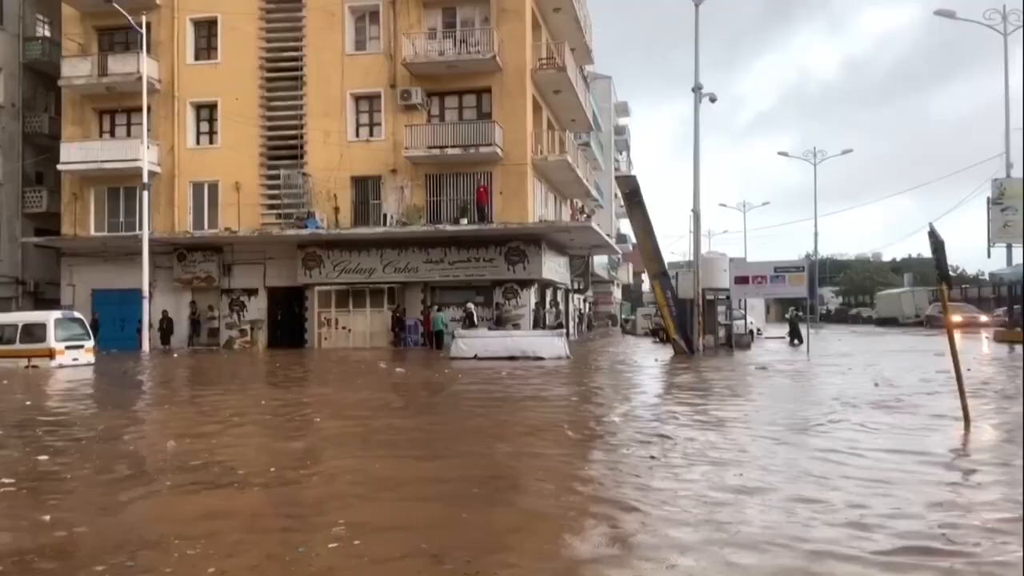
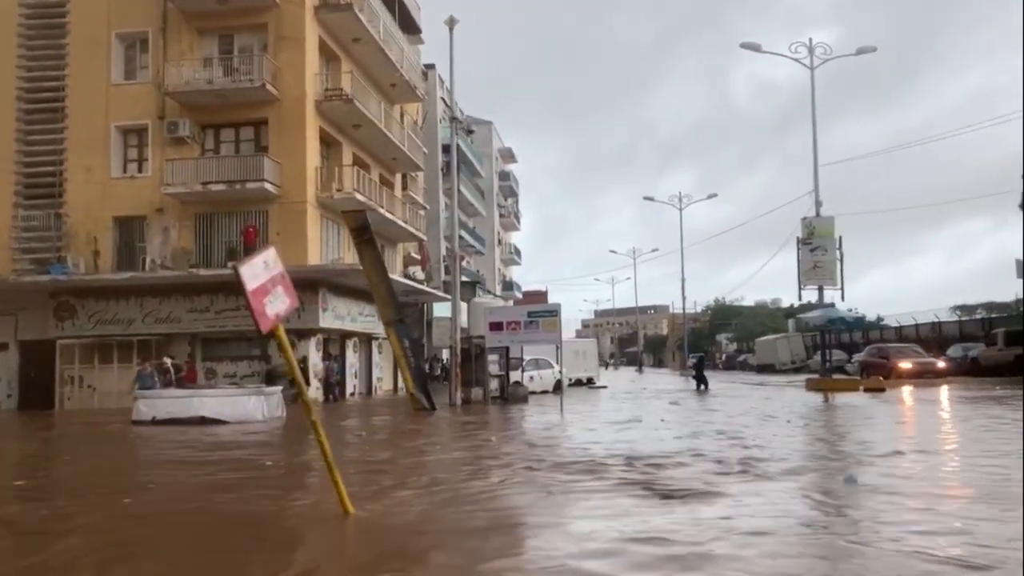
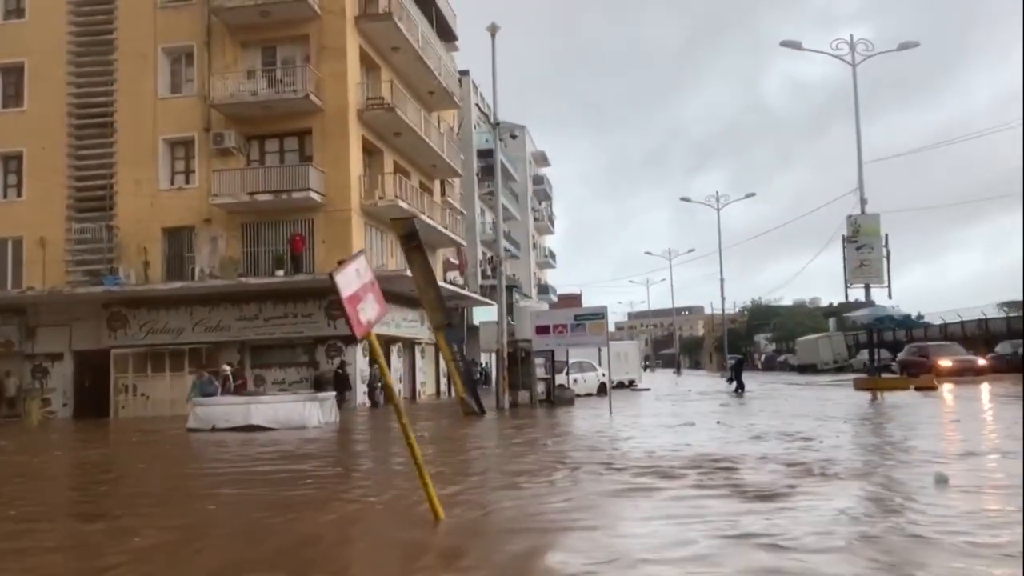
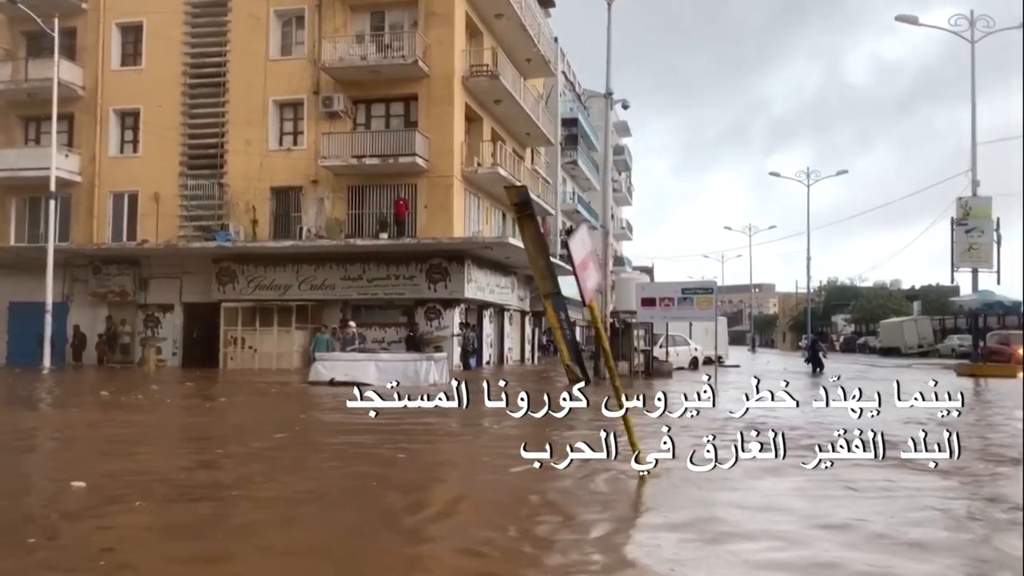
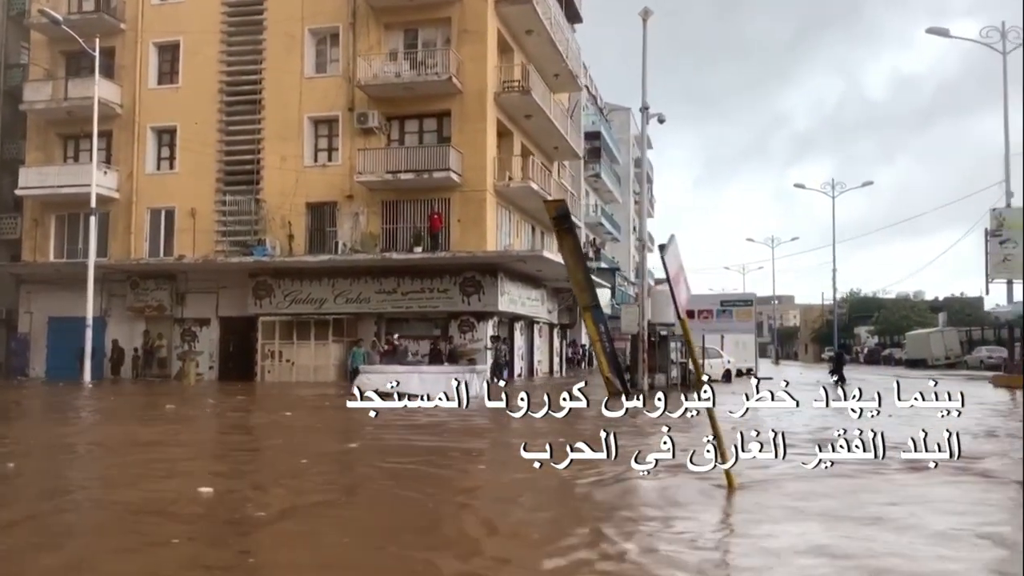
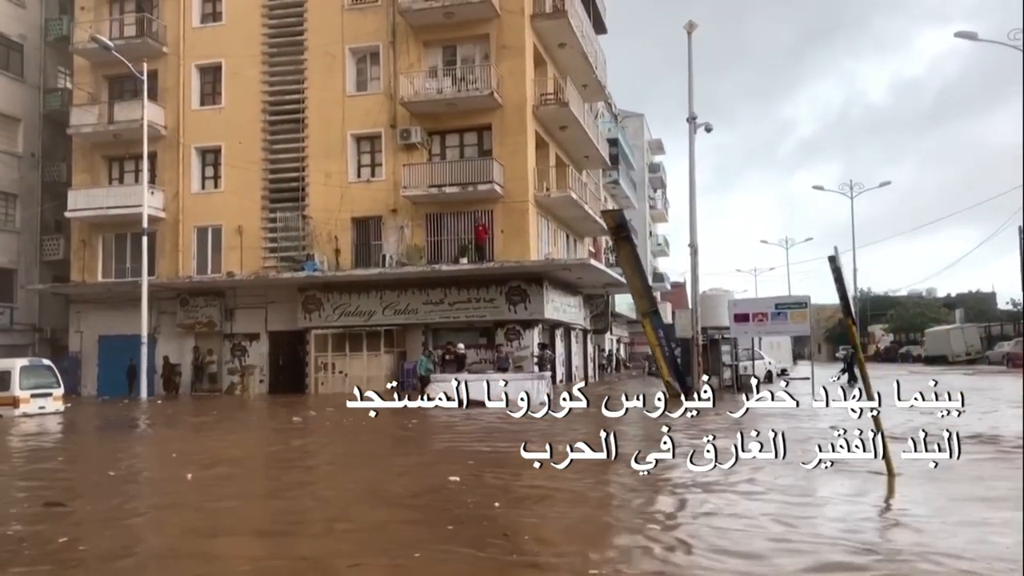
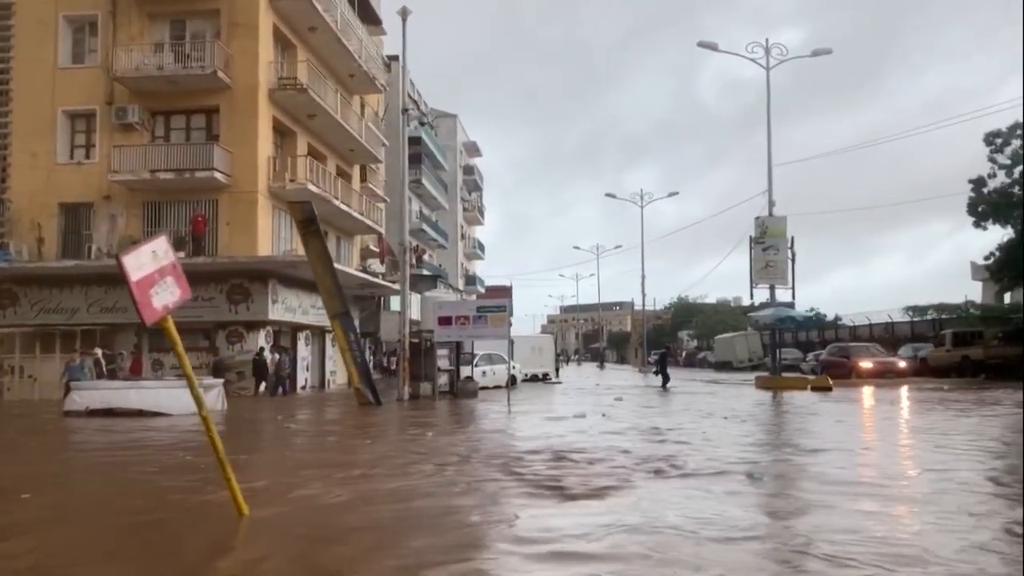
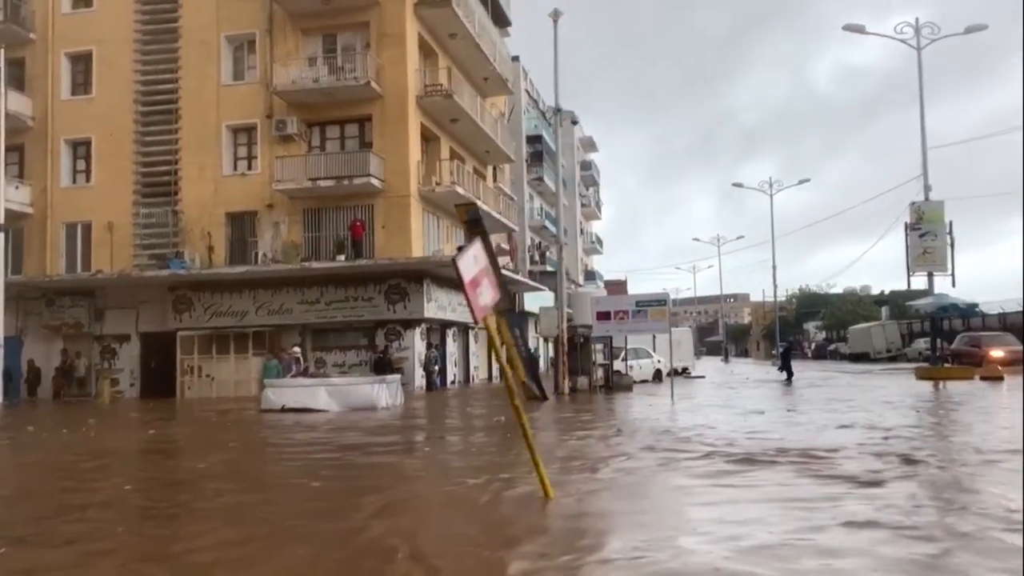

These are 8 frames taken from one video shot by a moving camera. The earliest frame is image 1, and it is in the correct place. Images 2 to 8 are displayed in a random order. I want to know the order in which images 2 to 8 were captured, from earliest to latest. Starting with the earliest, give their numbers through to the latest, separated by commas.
6, 5, 4, 8, 3, 2, 7
